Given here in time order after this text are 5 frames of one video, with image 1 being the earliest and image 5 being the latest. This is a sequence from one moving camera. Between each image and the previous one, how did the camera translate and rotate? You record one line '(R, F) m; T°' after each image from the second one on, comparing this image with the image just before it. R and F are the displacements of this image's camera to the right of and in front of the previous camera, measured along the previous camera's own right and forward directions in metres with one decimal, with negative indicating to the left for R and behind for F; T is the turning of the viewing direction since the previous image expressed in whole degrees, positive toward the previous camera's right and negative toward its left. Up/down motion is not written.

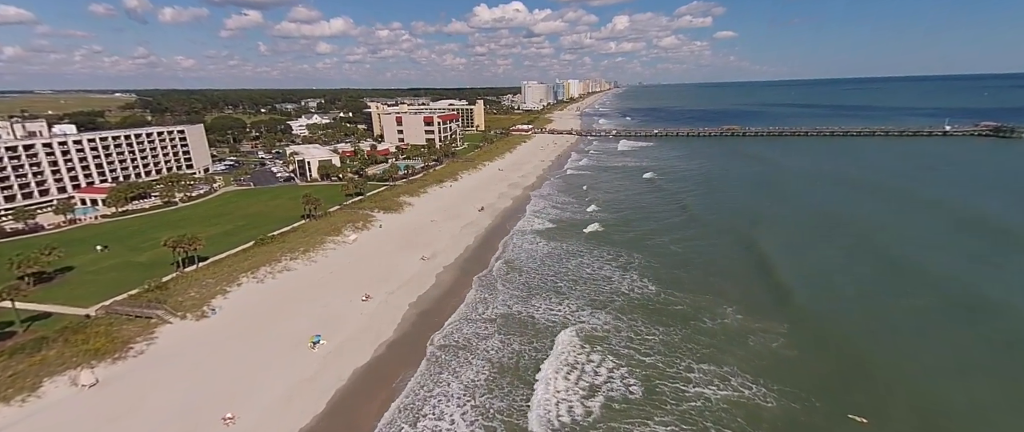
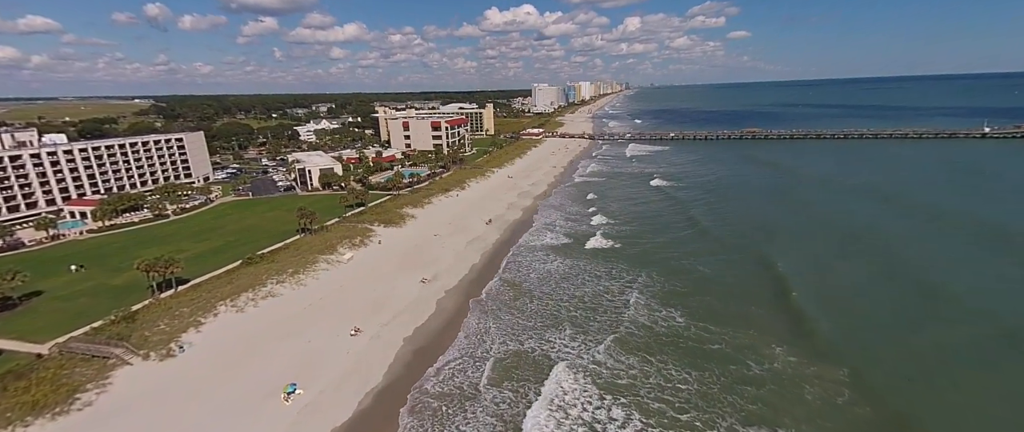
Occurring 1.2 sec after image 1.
(+0.1, +3.2) m; -2°
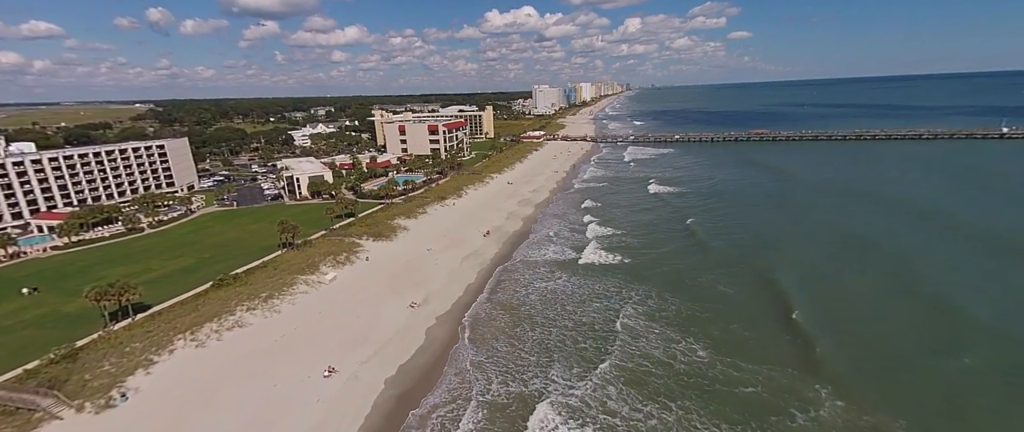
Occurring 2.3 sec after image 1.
(+0.2, +3.0) m; 0°
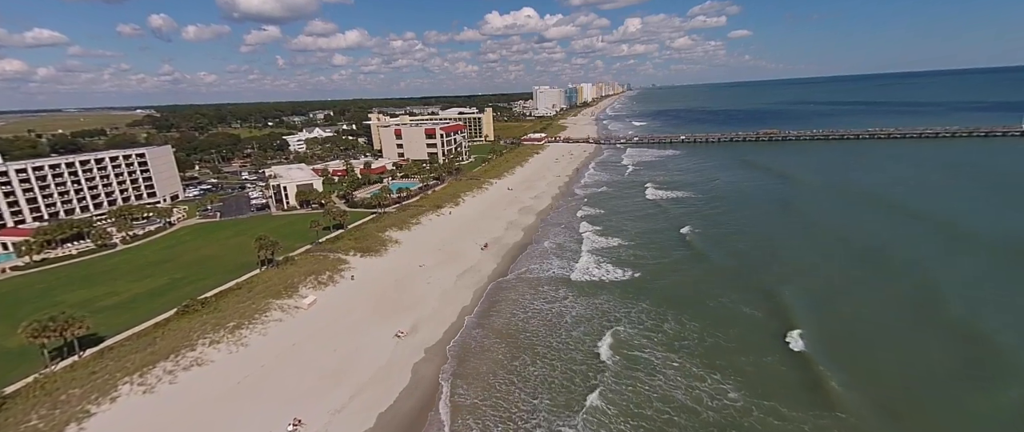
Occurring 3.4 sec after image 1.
(+0.2, +3.0) m; 0°
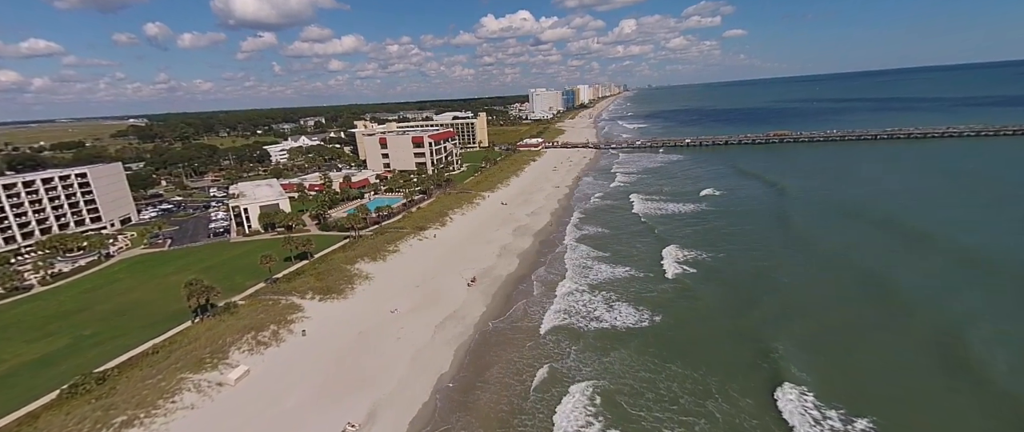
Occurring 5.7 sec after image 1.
(+0.6, +5.9) m; 0°
